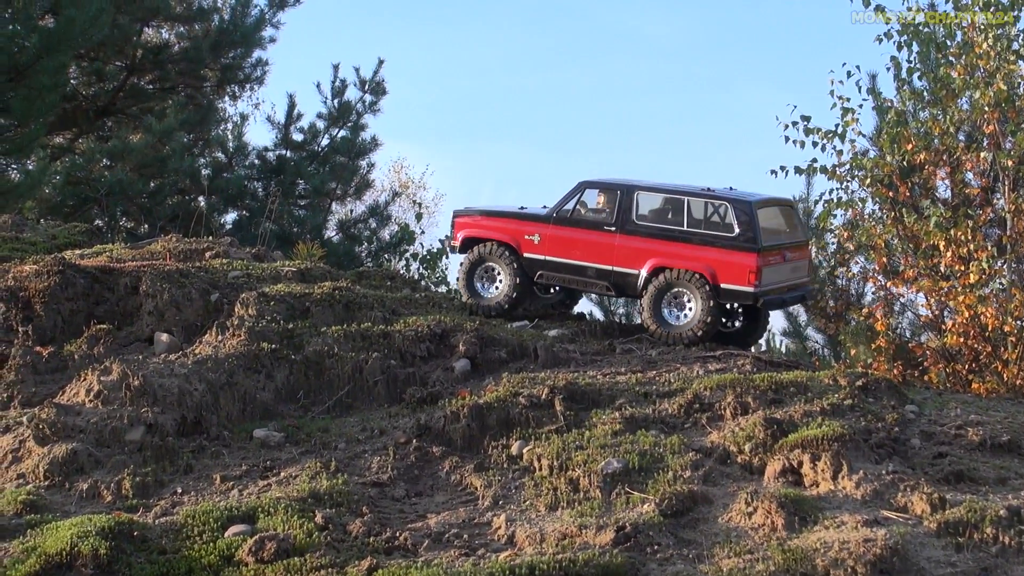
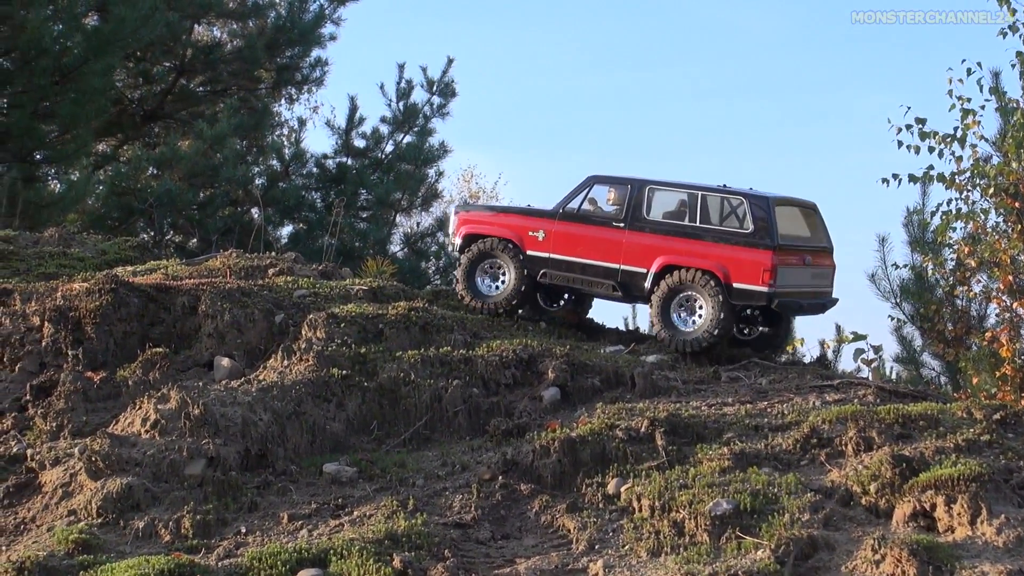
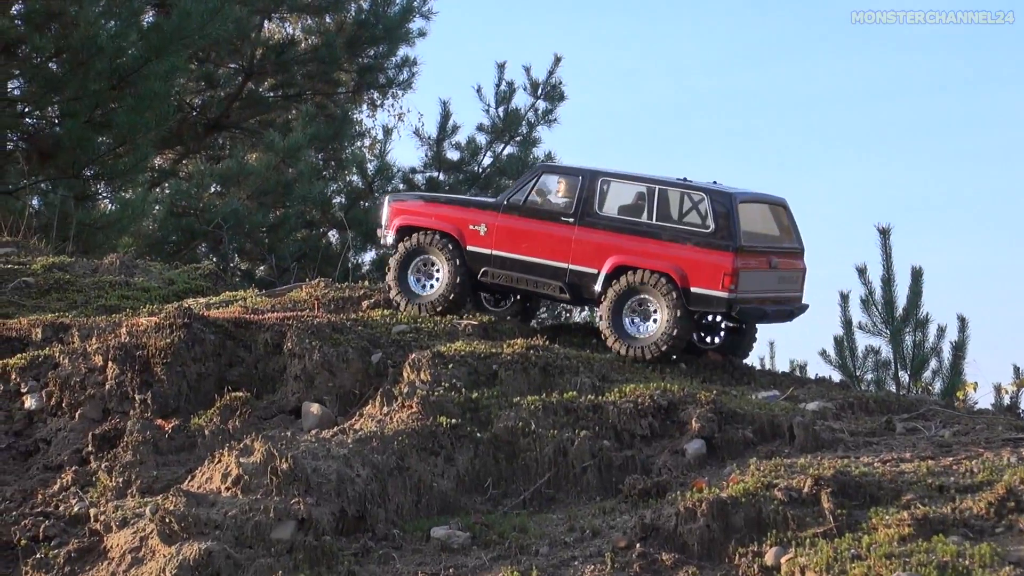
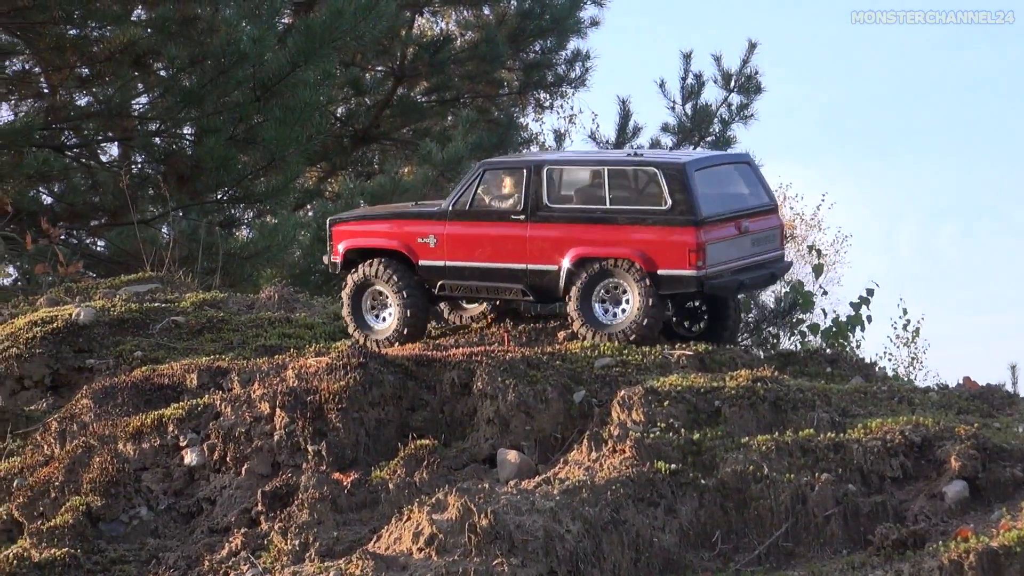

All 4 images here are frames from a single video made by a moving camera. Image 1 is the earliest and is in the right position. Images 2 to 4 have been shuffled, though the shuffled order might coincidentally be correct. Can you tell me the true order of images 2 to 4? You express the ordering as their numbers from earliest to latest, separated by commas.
2, 3, 4
